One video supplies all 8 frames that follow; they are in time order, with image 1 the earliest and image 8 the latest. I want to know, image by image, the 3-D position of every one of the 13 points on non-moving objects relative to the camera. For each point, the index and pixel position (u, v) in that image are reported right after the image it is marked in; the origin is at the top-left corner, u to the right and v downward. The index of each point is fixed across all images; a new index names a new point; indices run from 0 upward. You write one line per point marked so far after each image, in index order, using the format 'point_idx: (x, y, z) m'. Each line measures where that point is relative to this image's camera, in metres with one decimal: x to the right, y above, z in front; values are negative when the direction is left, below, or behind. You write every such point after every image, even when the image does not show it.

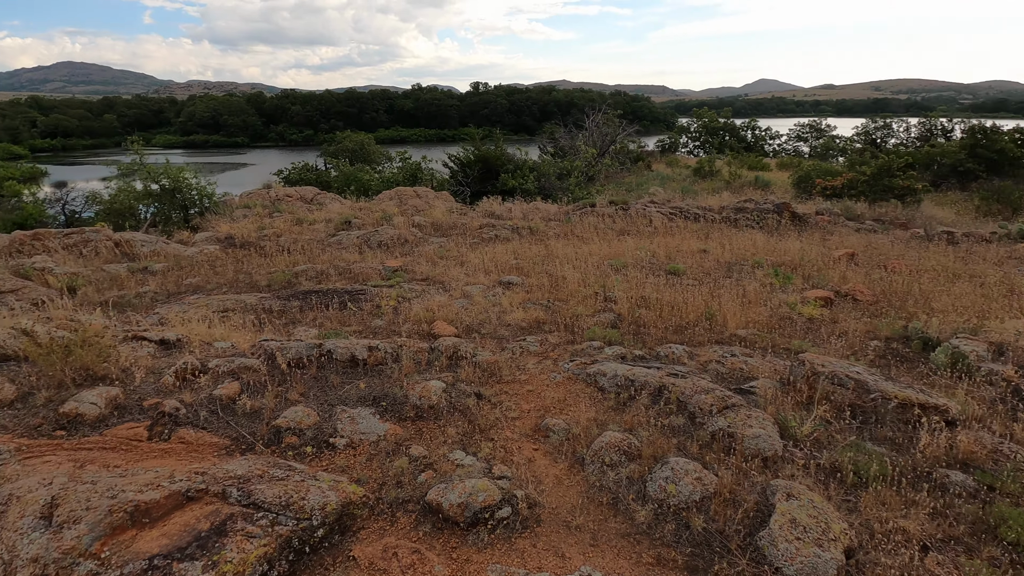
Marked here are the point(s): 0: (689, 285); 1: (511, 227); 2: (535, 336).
0: (+2.8, +0.1, +8.4) m
1: (0.0, +1.5, +12.9) m
2: (+0.3, -0.6, +6.4) m
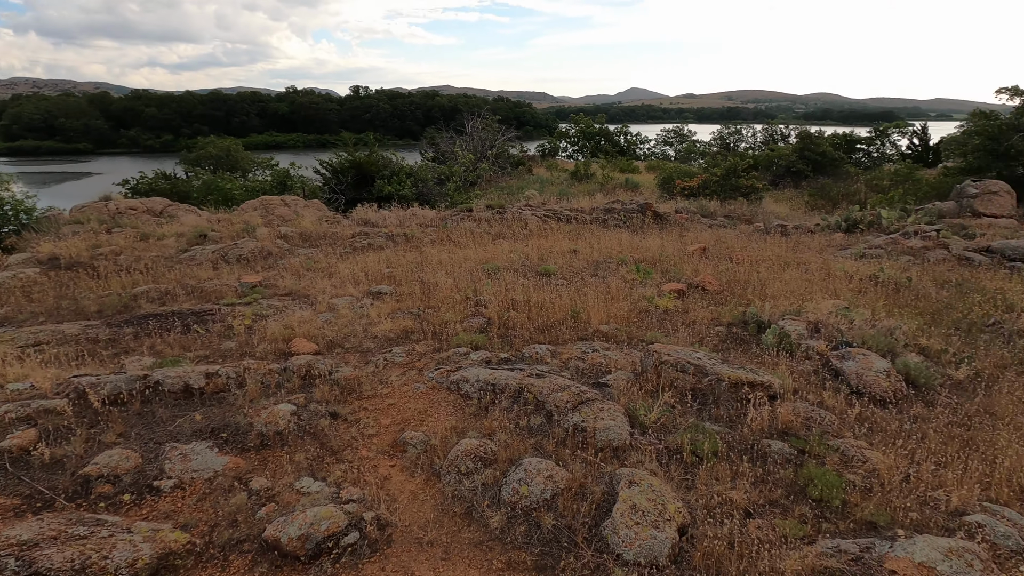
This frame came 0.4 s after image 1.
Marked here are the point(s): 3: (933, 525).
0: (+0.8, +0.1, +8.7) m
1: (-3.0, +1.3, +12.5) m
2: (-1.3, -0.7, +6.2) m
3: (+2.8, -1.6, +3.6) m
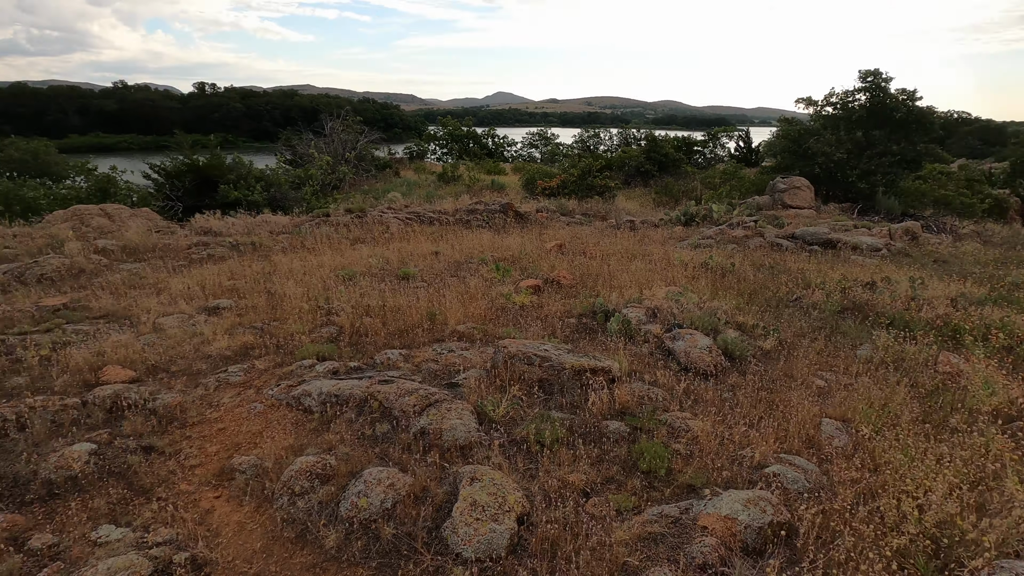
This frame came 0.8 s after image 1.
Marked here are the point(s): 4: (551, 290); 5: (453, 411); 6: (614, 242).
0: (-1.5, 0.0, +8.6) m
1: (-6.0, +1.0, +11.5) m
2: (-2.9, -0.8, +5.7) m
3: (+1.7, -1.5, +4.1) m
4: (+0.7, 0.0, +8.9) m
5: (-0.5, -1.0, +4.5) m
6: (+2.5, +1.1, +12.9) m
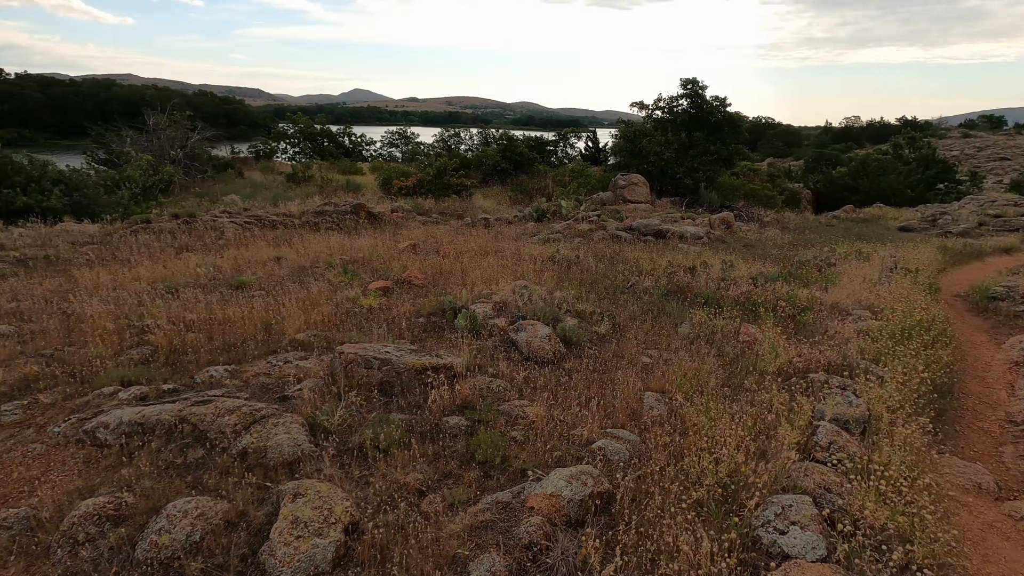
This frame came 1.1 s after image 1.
0: (-3.9, -0.1, +7.9) m
1: (-9.0, +0.5, +9.7) m
2: (-4.4, -1.0, +4.8) m
3: (+0.5, -1.4, +4.3) m
4: (-1.8, 0.0, +8.8) m
5: (-1.8, -1.1, +4.2) m
6: (-1.1, +1.2, +13.1) m
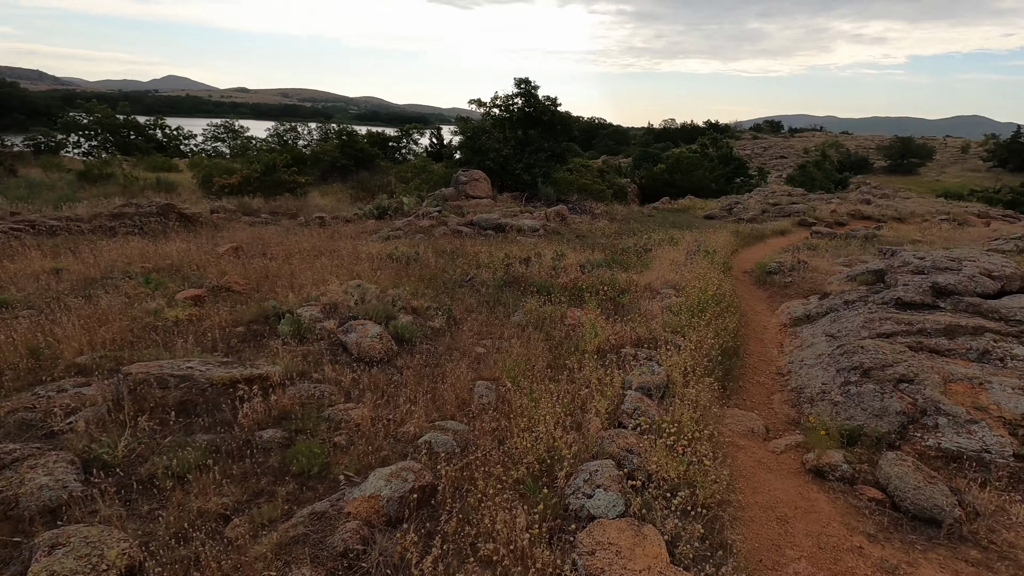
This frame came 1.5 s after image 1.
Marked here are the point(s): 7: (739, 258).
0: (-6.1, -0.4, +6.6) m
1: (-11.5, 0.0, +6.9) m
2: (-5.8, -1.3, +3.4) m
3: (-0.9, -1.3, +4.2) m
4: (-4.4, -0.2, +7.9) m
5: (-3.1, -1.2, +3.5) m
6: (-4.9, +1.1, +12.3) m
7: (+6.4, +0.8, +15.1) m
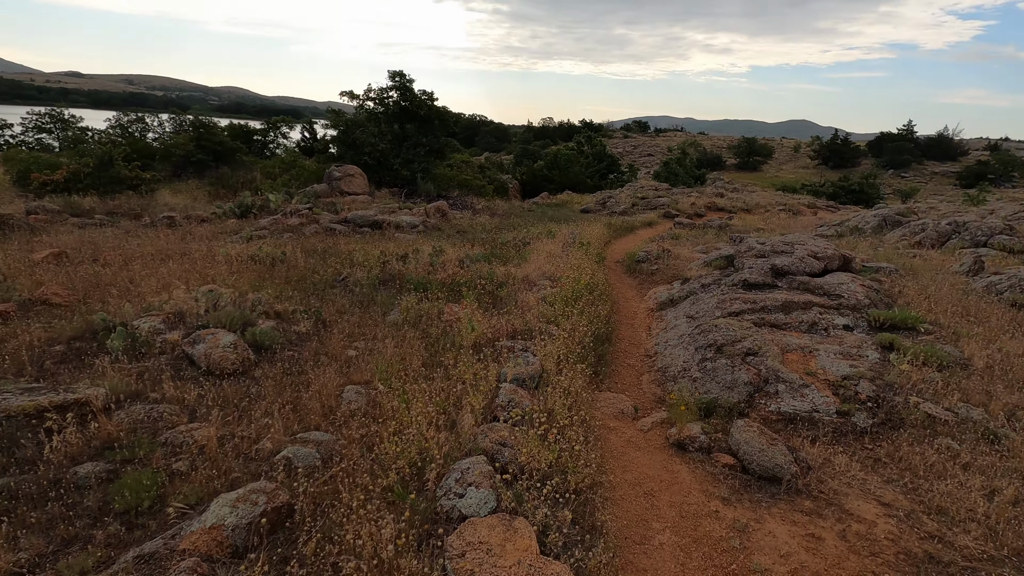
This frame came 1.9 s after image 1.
0: (-7.5, -0.6, +5.0) m
1: (-12.9, -0.5, +4.2) m
2: (-6.5, -1.5, +2.0) m
3: (-1.9, -1.3, +3.8) m
4: (-6.1, -0.3, +6.7) m
5: (-3.9, -1.3, +2.7) m
6: (-7.5, +0.9, +10.8) m
7: (+3.0, +1.2, +15.9) m
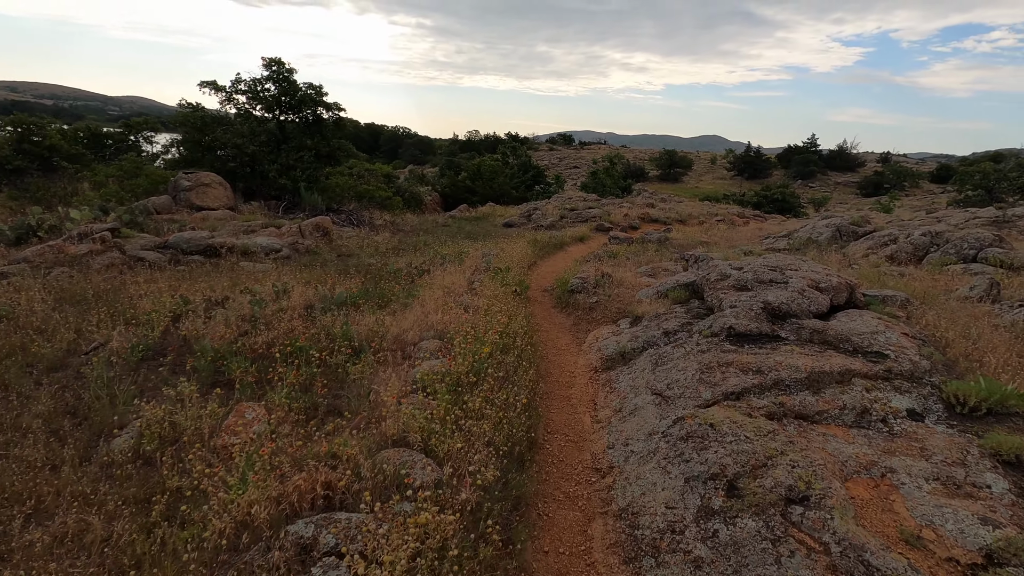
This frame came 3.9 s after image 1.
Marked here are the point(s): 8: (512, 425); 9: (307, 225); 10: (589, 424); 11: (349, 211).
0: (-8.3, -1.5, +0.6) m
1: (-13.6, -1.5, -0.9) m
2: (-6.9, -2.2, -2.3) m
3: (-2.6, -2.0, +0.1) m
4: (-7.1, -1.2, +2.4) m
5: (-4.4, -2.0, -1.3) m
6: (-9.1, -0.1, +6.4) m
7: (+0.6, +0.4, +12.8) m
8: (0.0, -1.2, +4.7) m
9: (-5.2, +1.5, +13.6) m
10: (+0.8, -1.4, +5.7) m
11: (-5.5, +2.7, +18.1) m
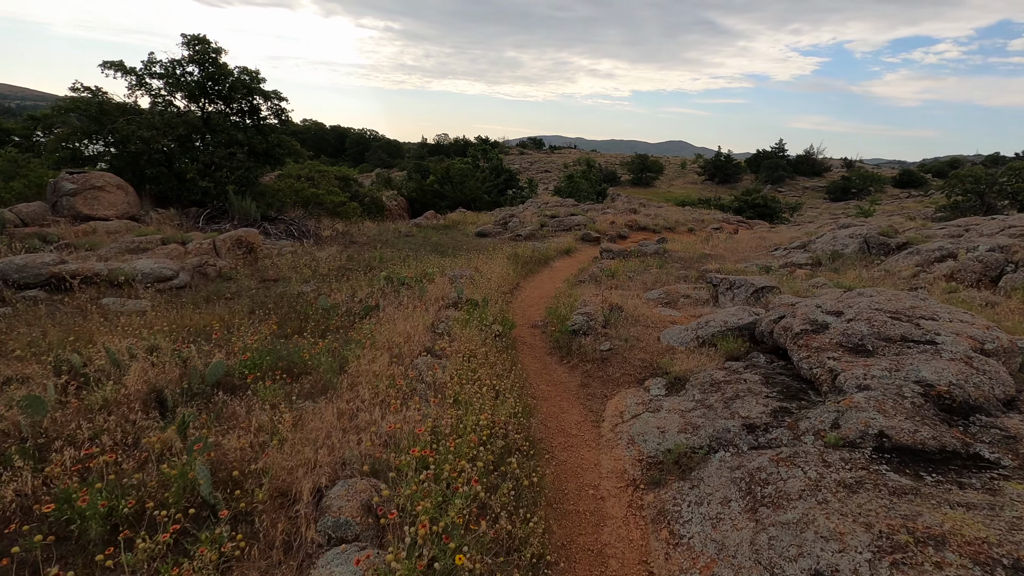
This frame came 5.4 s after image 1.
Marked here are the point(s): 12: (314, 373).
0: (-8.0, -2.0, -2.6) m
1: (-13.2, -2.1, -4.4) m
2: (-6.5, -2.8, -5.4) m
3: (-2.3, -2.5, -2.8) m
4: (-7.0, -1.7, -0.7) m
5: (-4.0, -2.5, -4.3) m
6: (-9.2, -0.7, +3.1) m
7: (+0.2, -0.2, +10.0) m
8: (0.0, -1.7, +1.9) m
9: (-5.7, +0.9, +10.6) m
10: (+0.8, -2.0, +3.0) m
11: (-6.2, +2.0, +15.0) m
12: (-1.8, -0.7, +4.9) m
